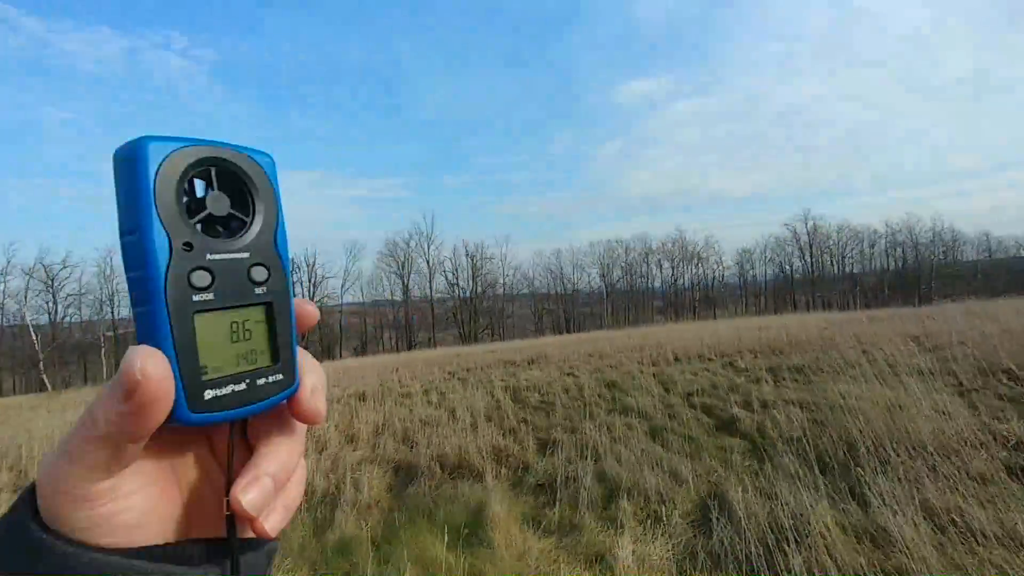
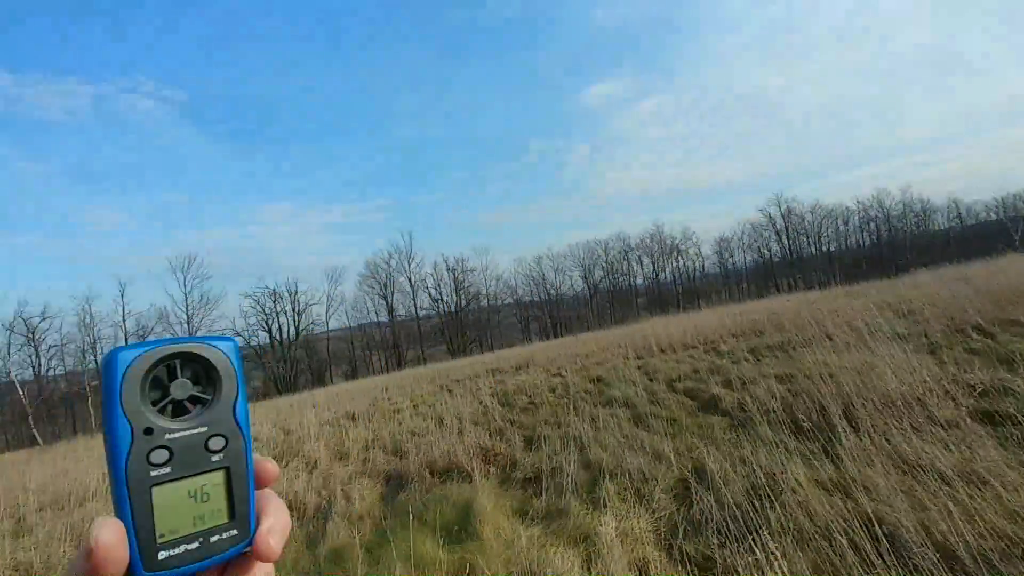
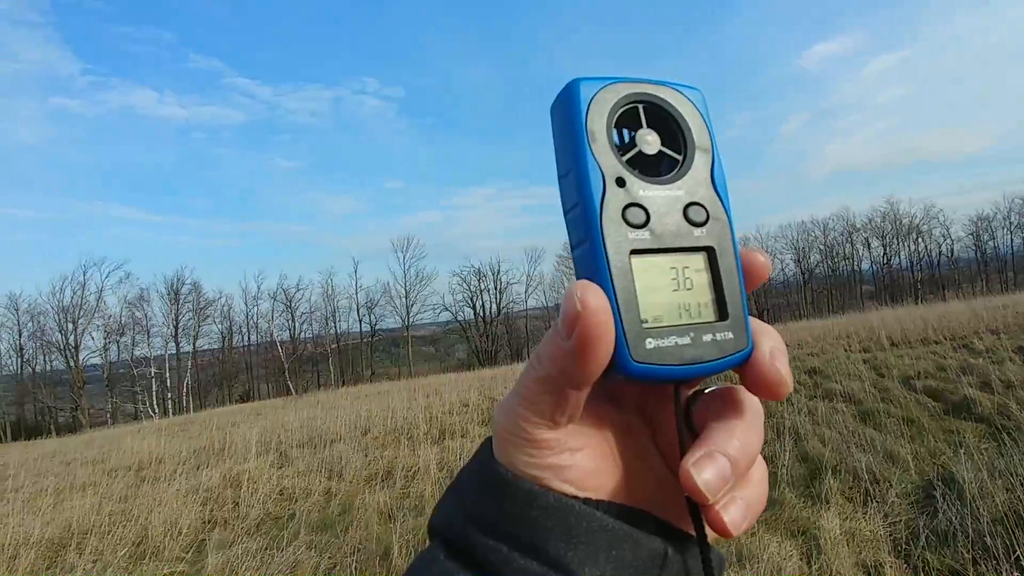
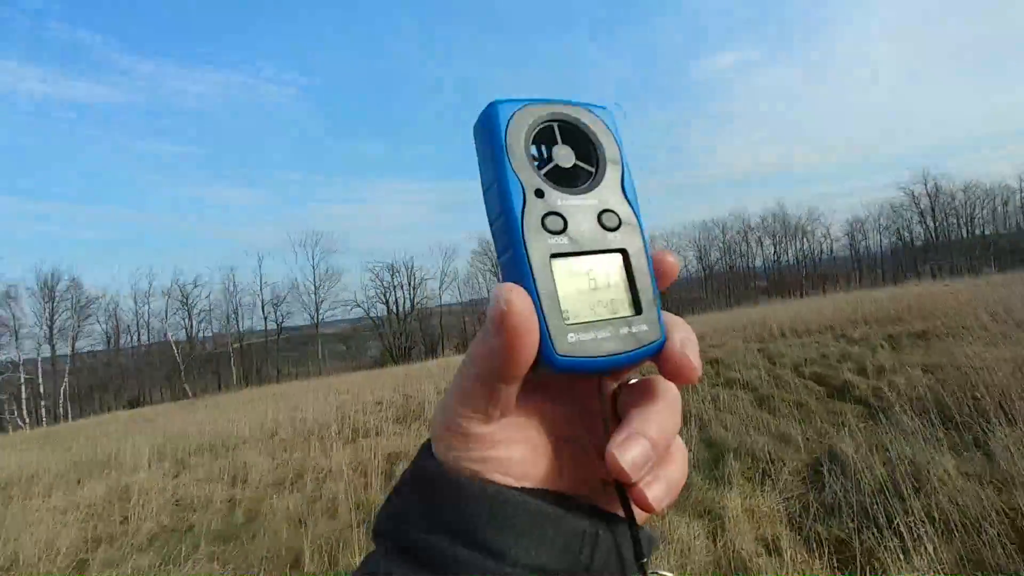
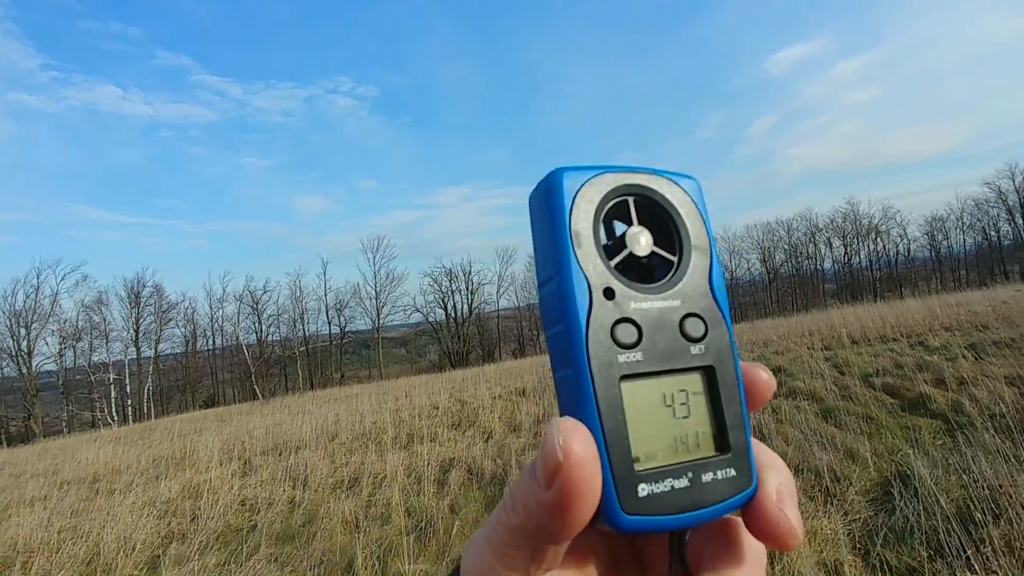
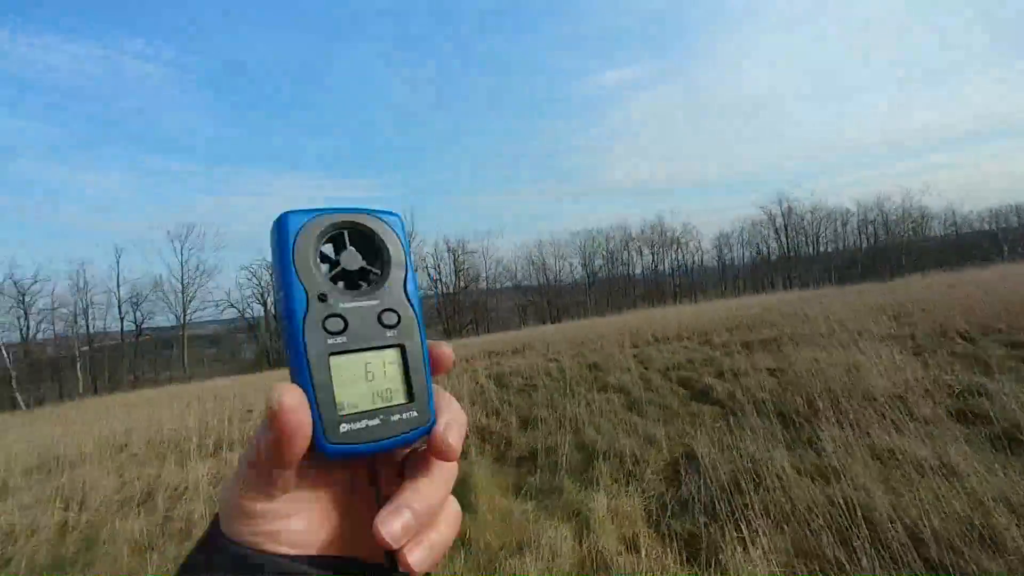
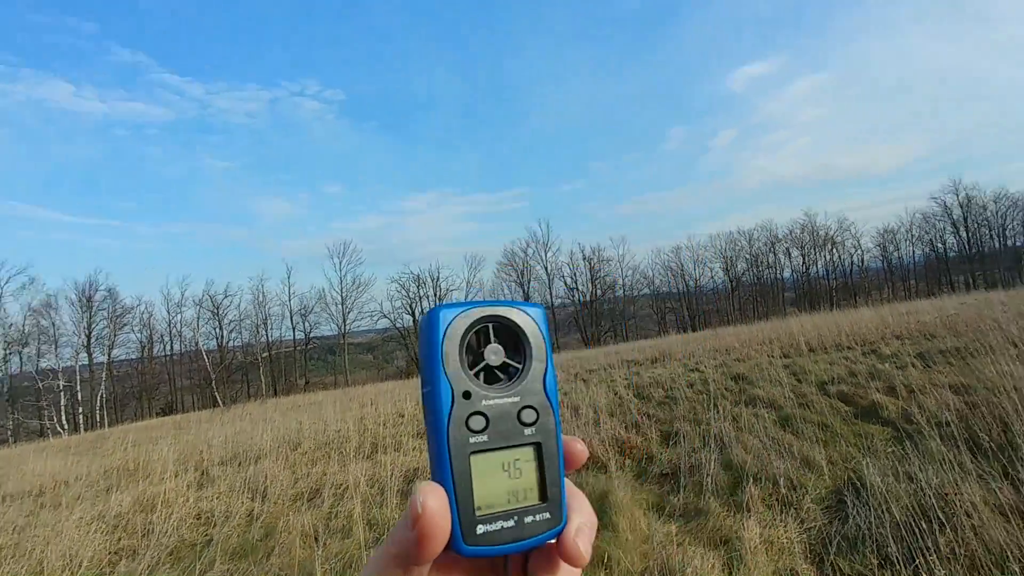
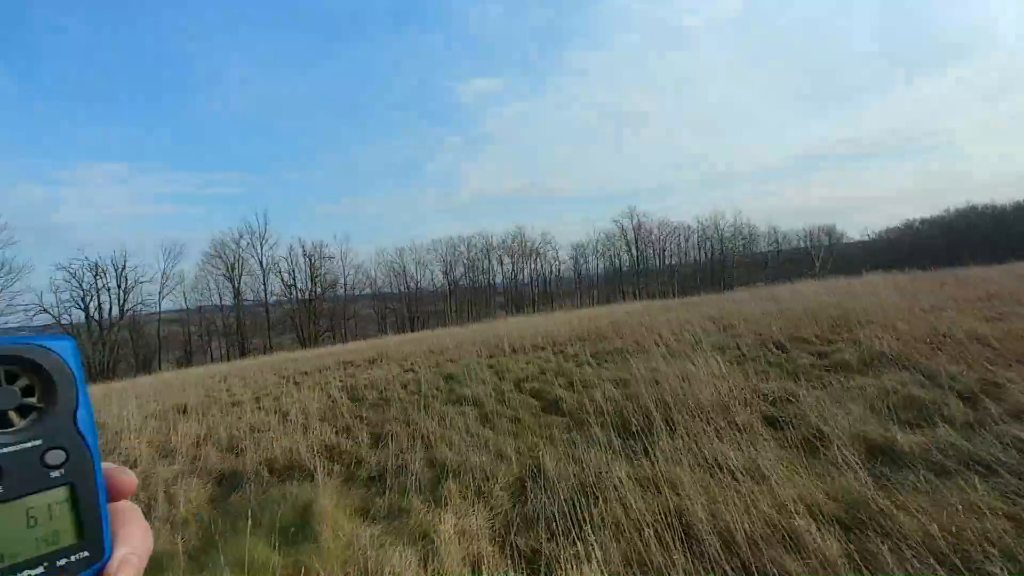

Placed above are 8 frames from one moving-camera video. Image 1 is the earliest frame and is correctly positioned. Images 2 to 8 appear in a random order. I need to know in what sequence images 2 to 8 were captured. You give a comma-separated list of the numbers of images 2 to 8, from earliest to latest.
8, 6, 4, 3, 5, 7, 2
